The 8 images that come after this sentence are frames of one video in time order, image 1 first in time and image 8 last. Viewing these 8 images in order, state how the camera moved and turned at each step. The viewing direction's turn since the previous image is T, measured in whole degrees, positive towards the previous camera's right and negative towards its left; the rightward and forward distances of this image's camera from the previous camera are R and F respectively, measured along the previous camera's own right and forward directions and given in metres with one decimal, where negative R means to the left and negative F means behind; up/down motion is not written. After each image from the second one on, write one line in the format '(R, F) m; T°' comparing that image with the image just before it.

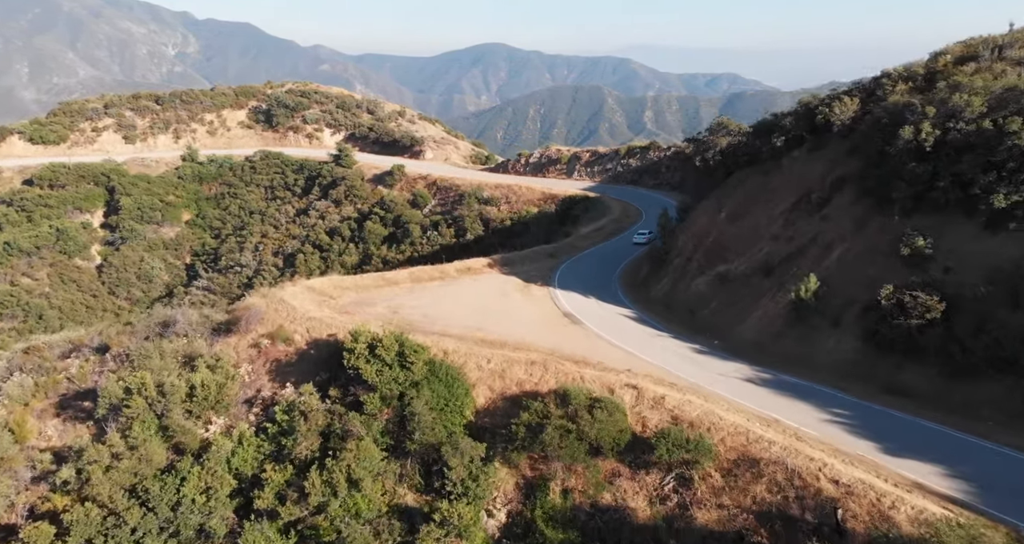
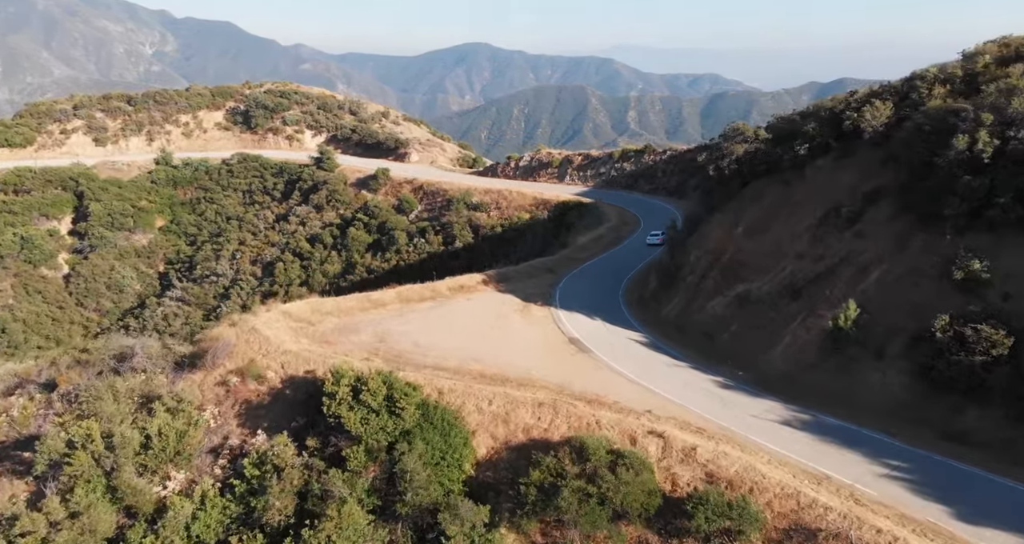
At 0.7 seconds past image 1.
(-0.5, +2.4) m; +1°
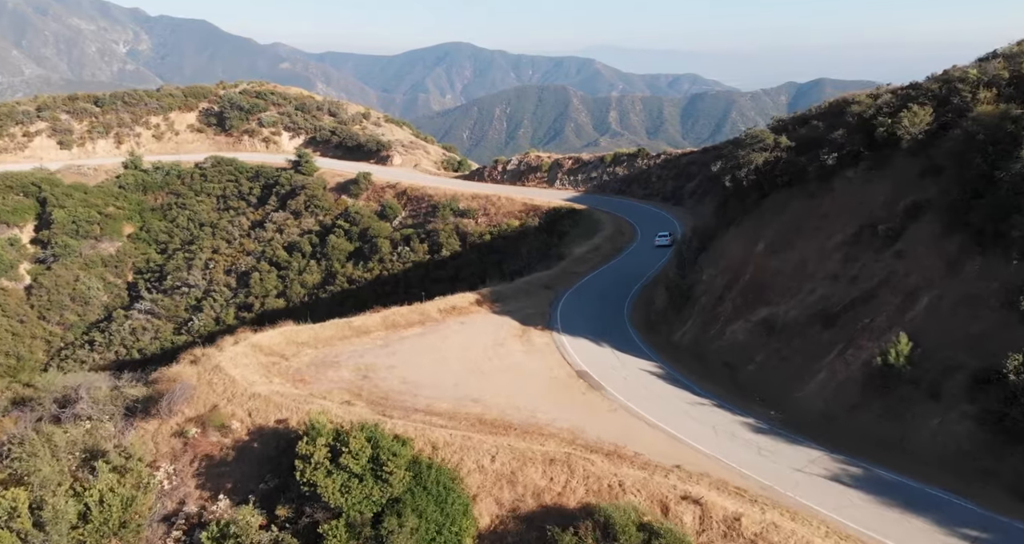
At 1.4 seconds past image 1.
(-0.5, +2.5) m; +1°
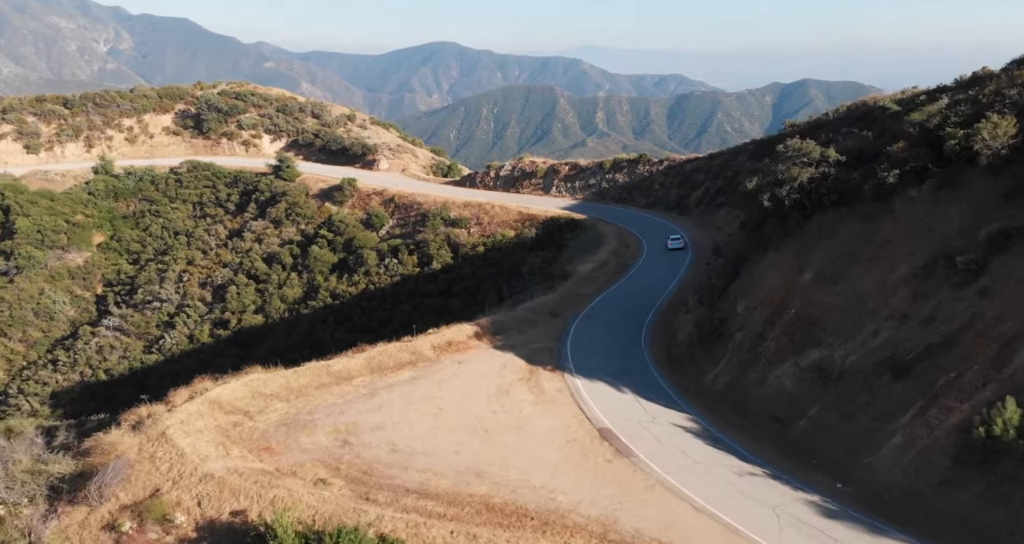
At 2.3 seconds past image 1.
(-0.5, +3.2) m; +1°
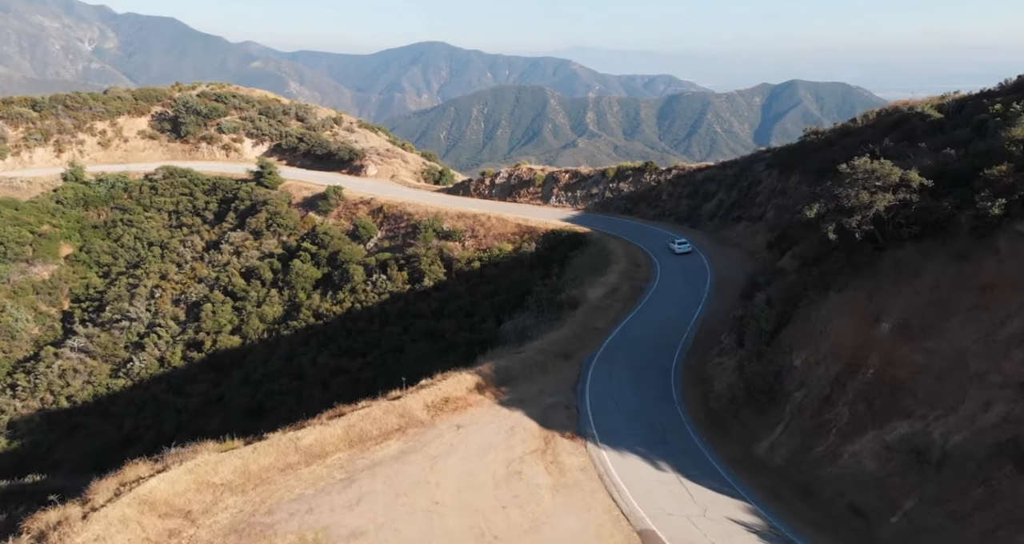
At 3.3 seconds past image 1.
(-0.4, +3.6) m; +1°
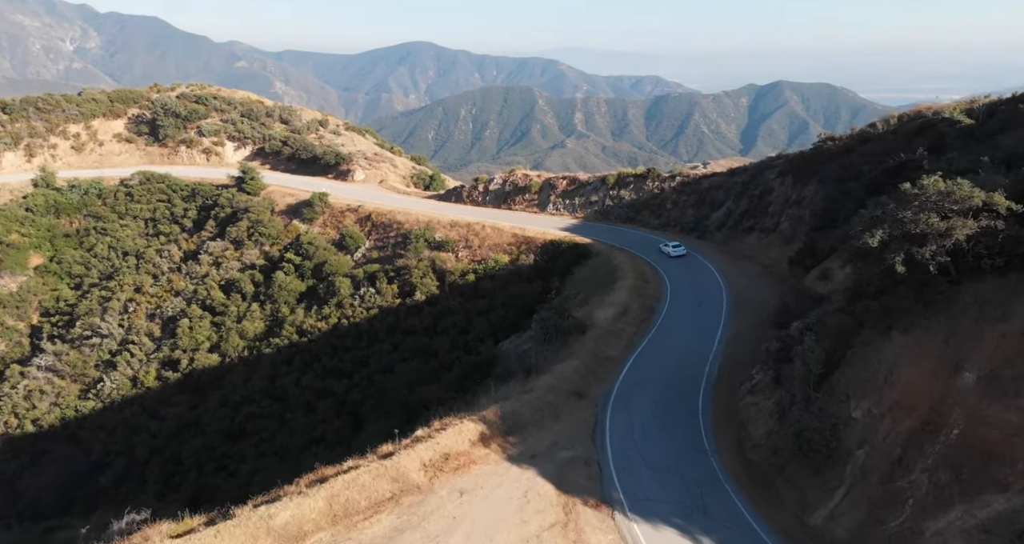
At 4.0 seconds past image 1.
(-0.5, +2.6) m; +1°
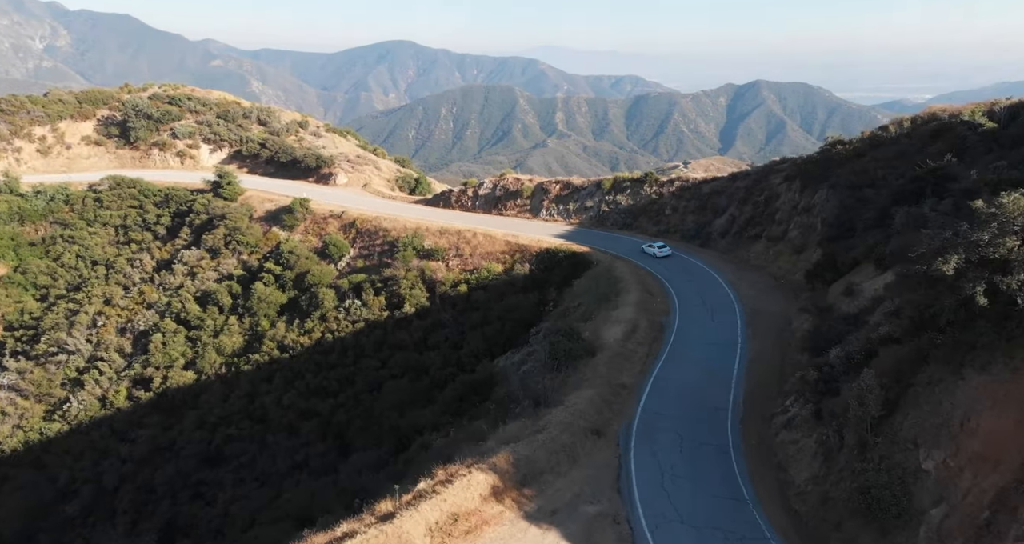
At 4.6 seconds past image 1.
(-0.7, +2.1) m; +1°
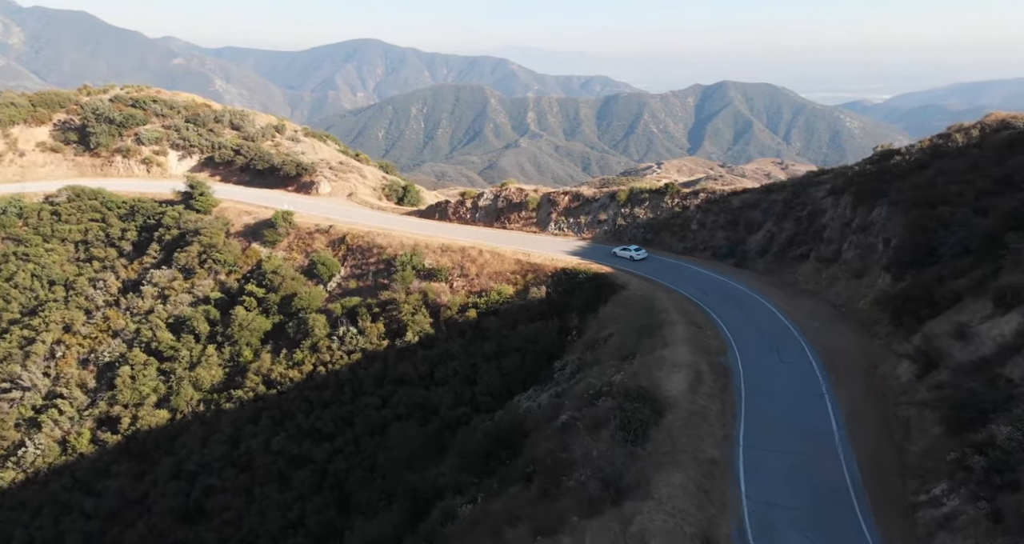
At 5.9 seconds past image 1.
(-2.1, +4.1) m; +2°
